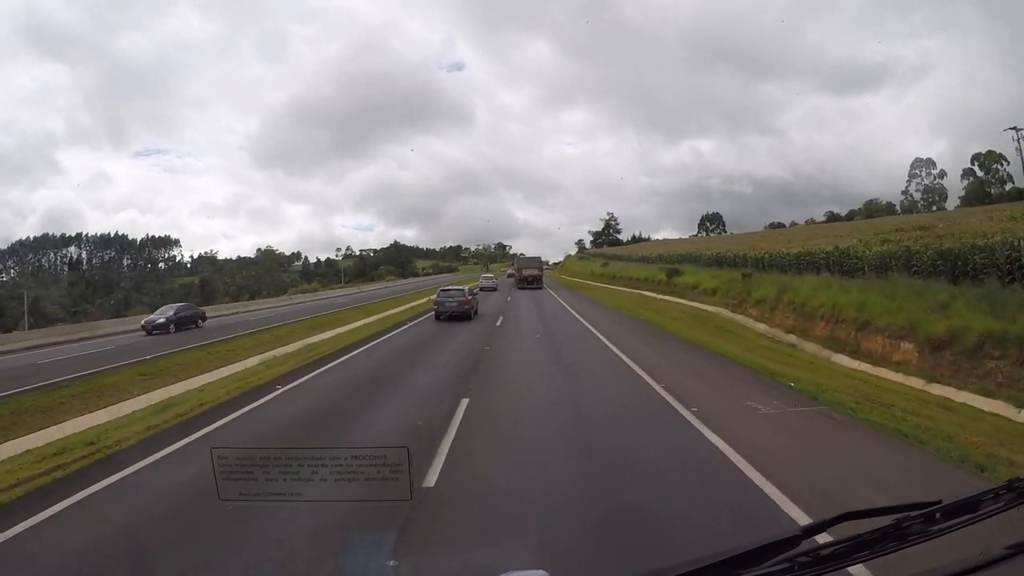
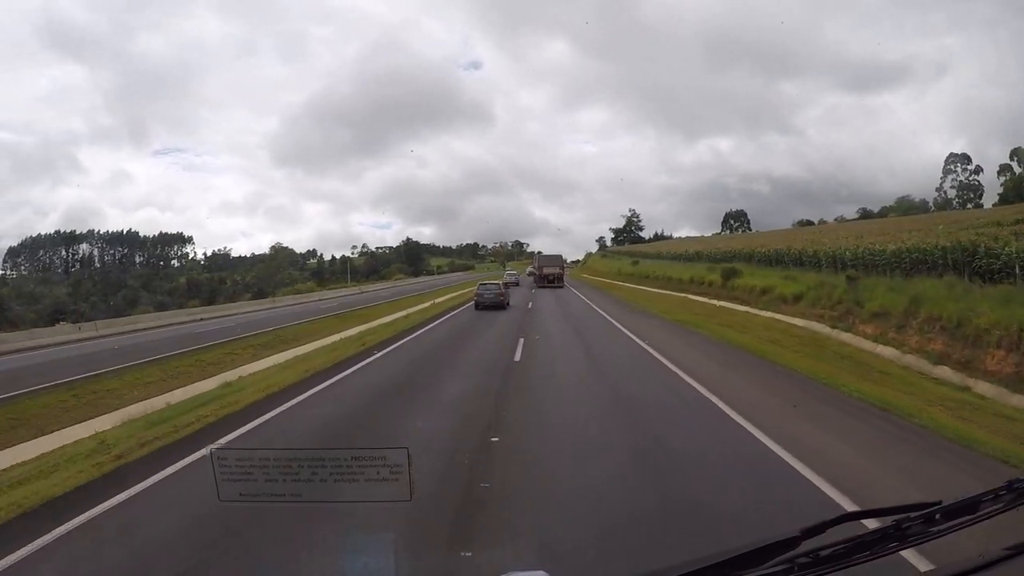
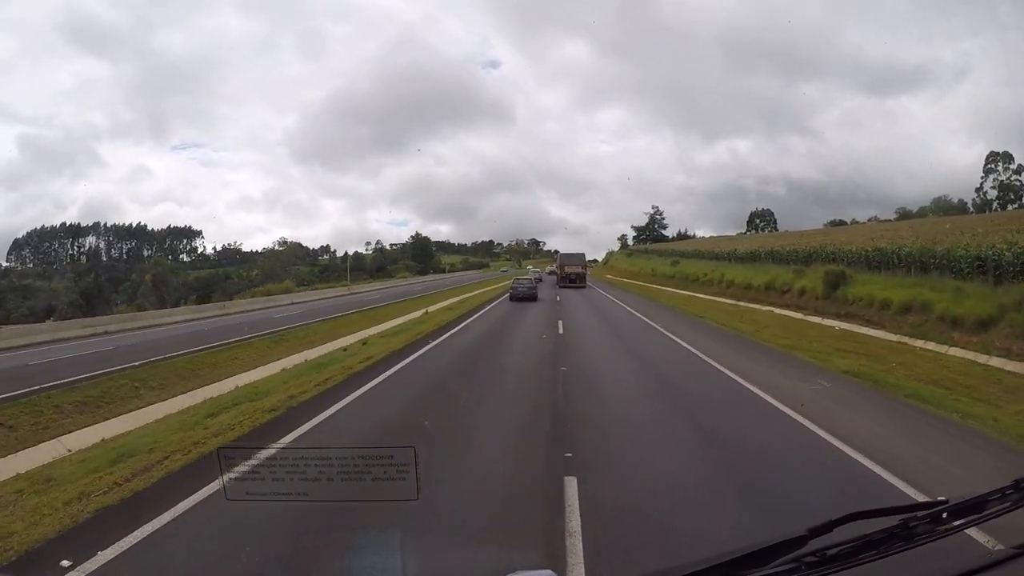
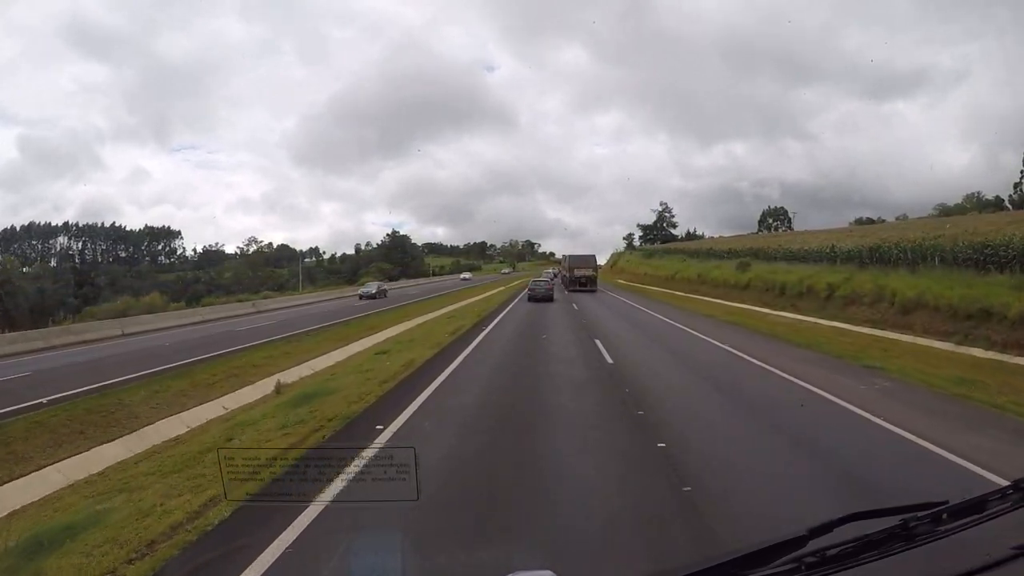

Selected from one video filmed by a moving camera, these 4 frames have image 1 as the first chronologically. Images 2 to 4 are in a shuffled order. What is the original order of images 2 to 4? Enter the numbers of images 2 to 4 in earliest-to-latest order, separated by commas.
2, 3, 4
